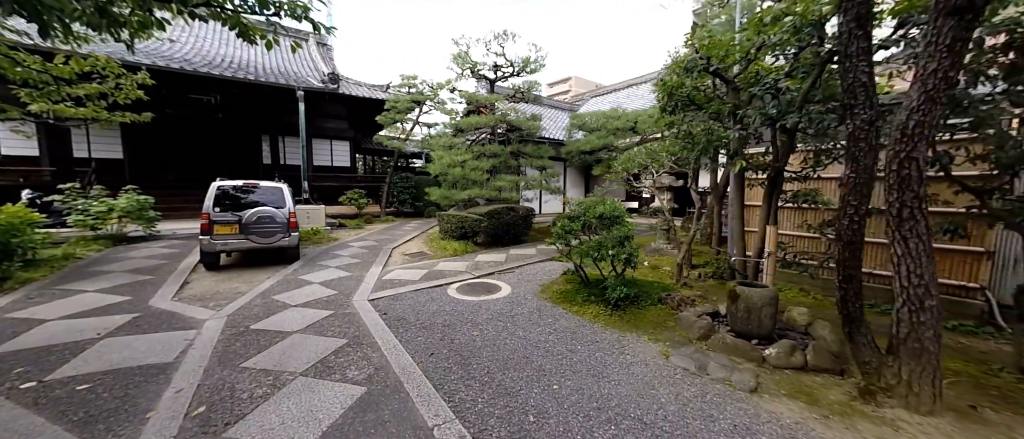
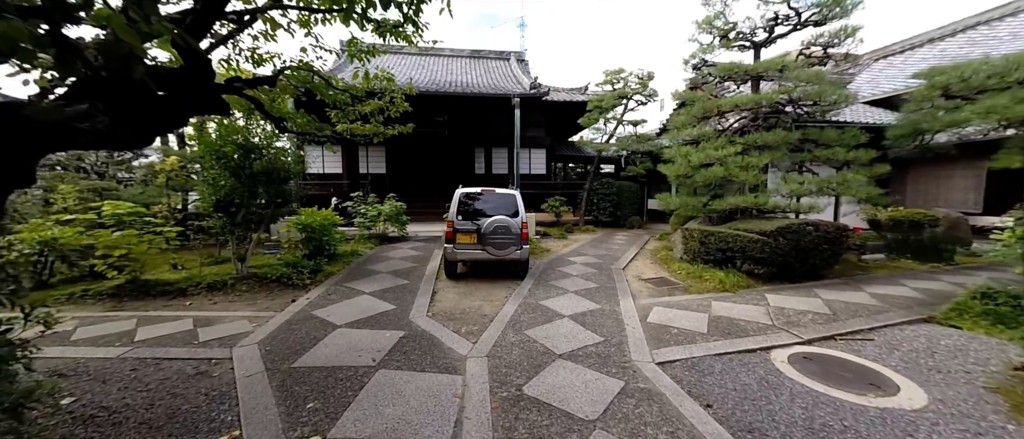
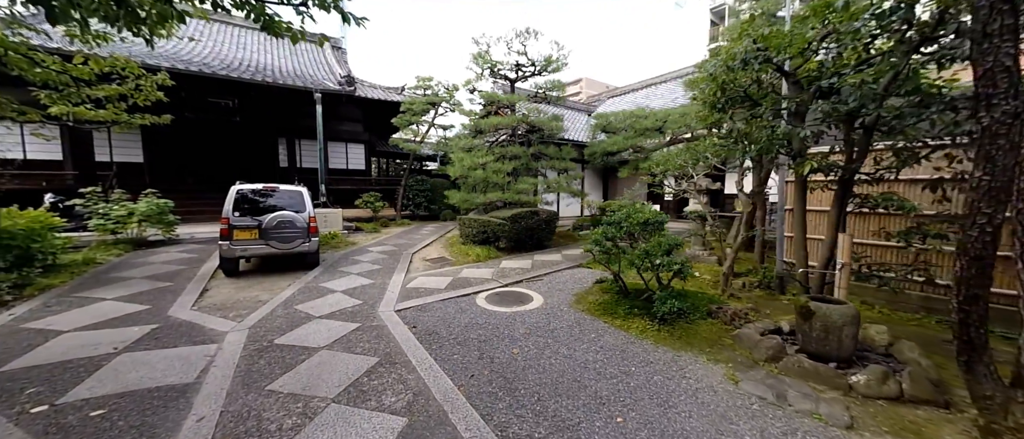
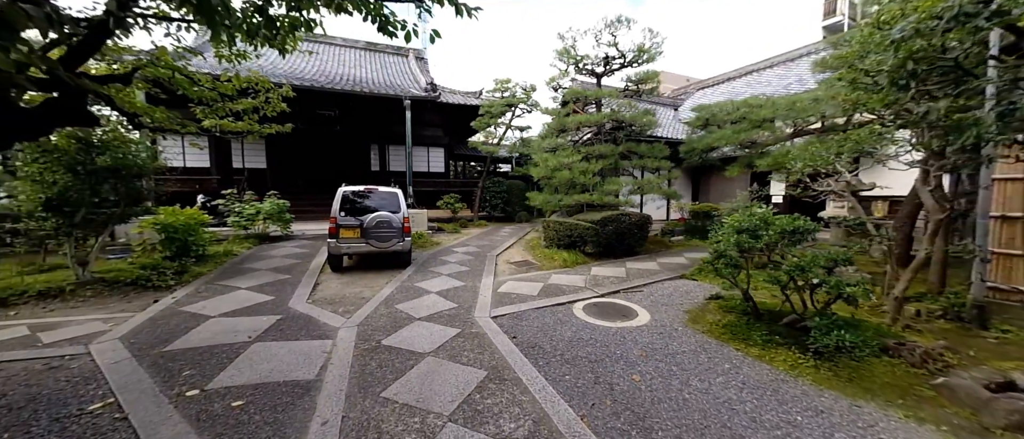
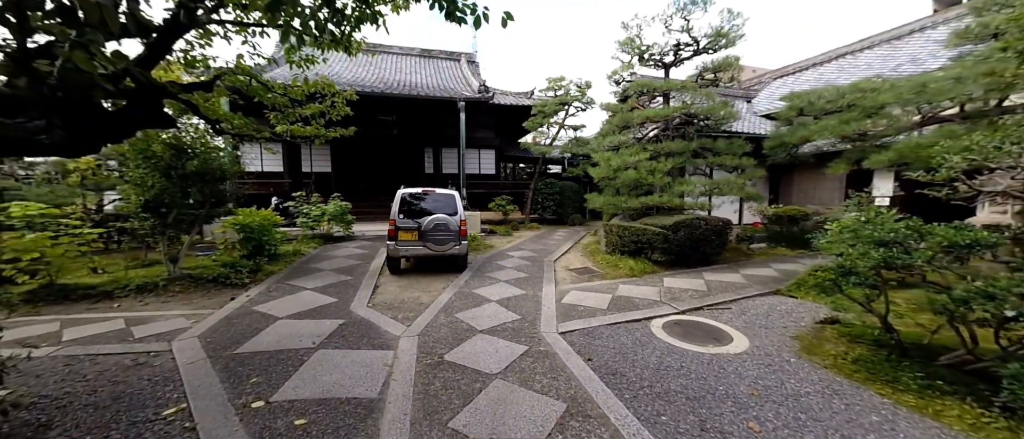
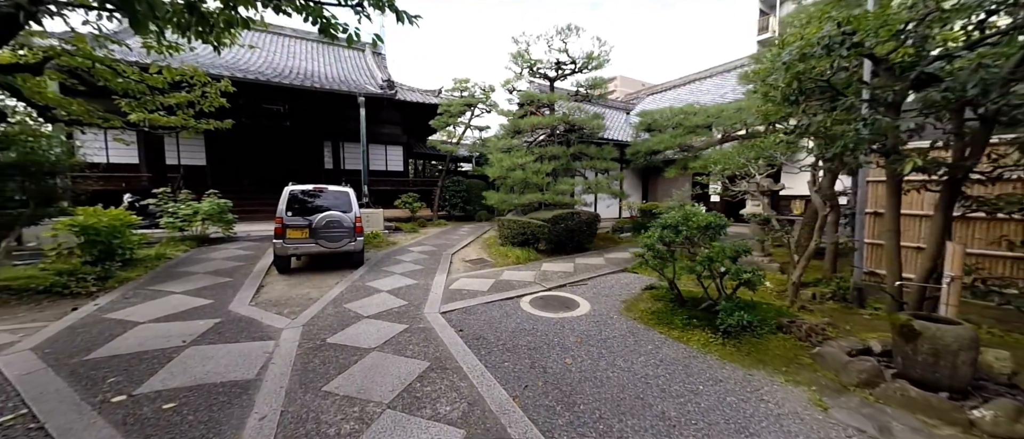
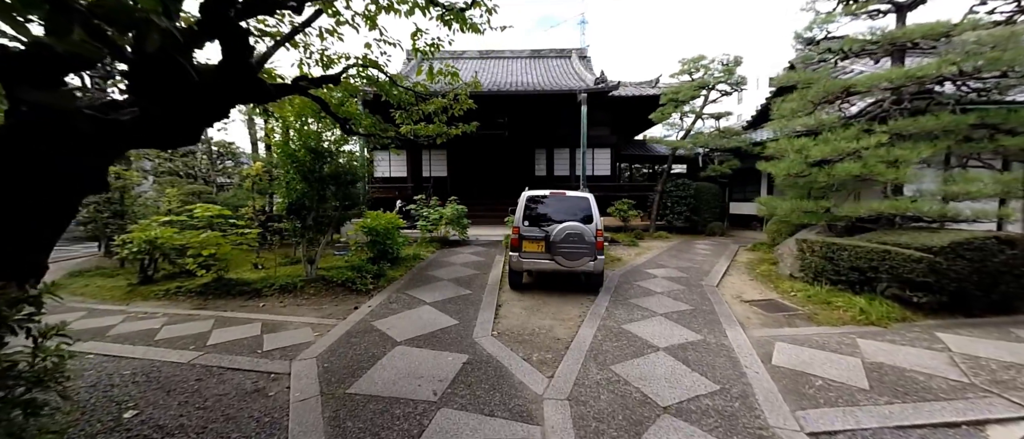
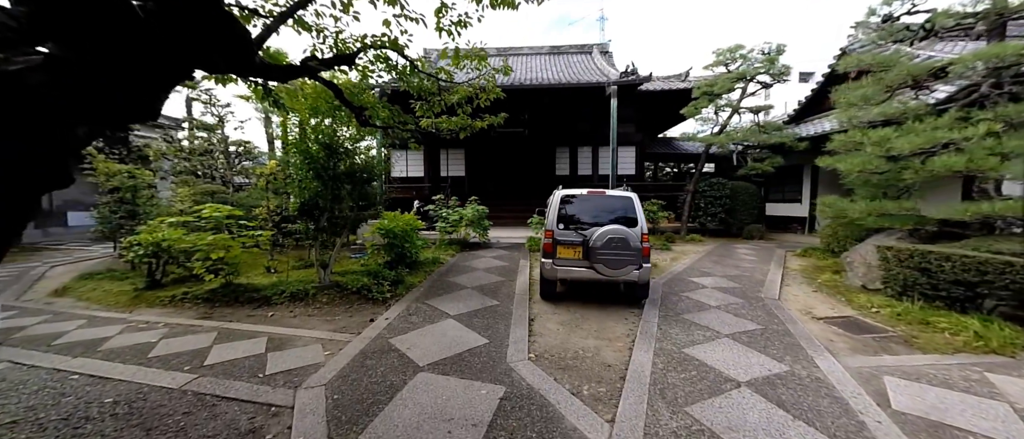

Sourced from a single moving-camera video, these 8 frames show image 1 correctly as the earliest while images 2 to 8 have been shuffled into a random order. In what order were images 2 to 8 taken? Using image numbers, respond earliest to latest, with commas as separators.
3, 6, 4, 5, 2, 7, 8
